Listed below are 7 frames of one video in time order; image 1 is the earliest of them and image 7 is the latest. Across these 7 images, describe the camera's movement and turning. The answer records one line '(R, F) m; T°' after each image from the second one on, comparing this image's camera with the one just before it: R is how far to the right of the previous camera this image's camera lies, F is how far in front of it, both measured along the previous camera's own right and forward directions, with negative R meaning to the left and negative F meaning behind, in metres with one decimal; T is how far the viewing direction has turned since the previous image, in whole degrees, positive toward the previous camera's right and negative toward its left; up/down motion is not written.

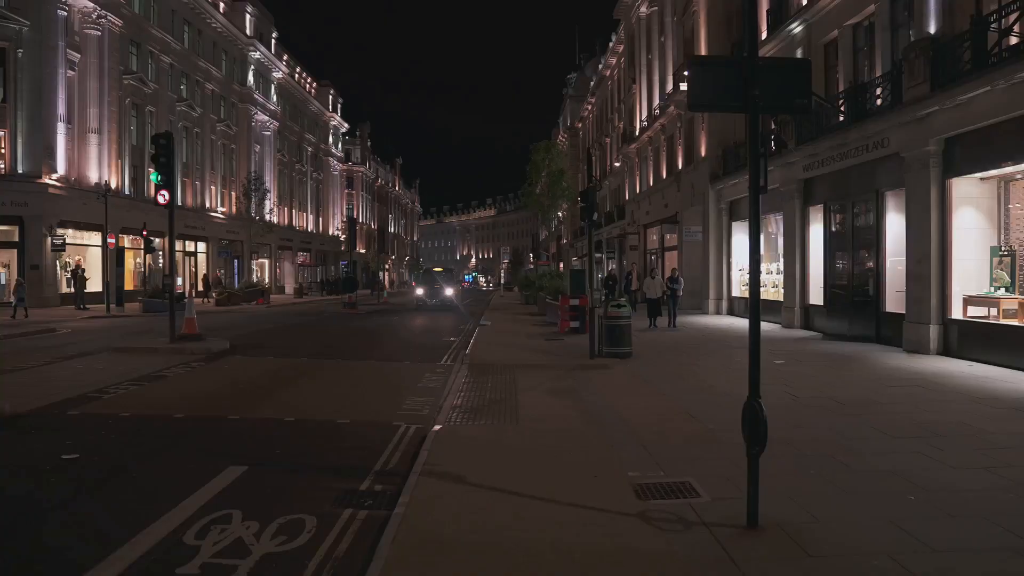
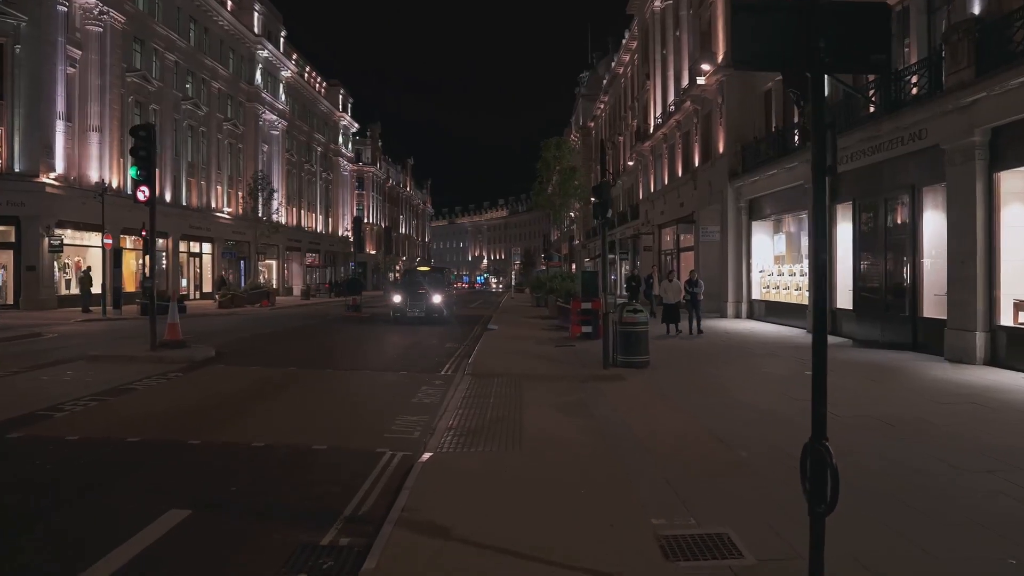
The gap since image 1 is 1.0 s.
(+0.1, +1.0) m; -1°
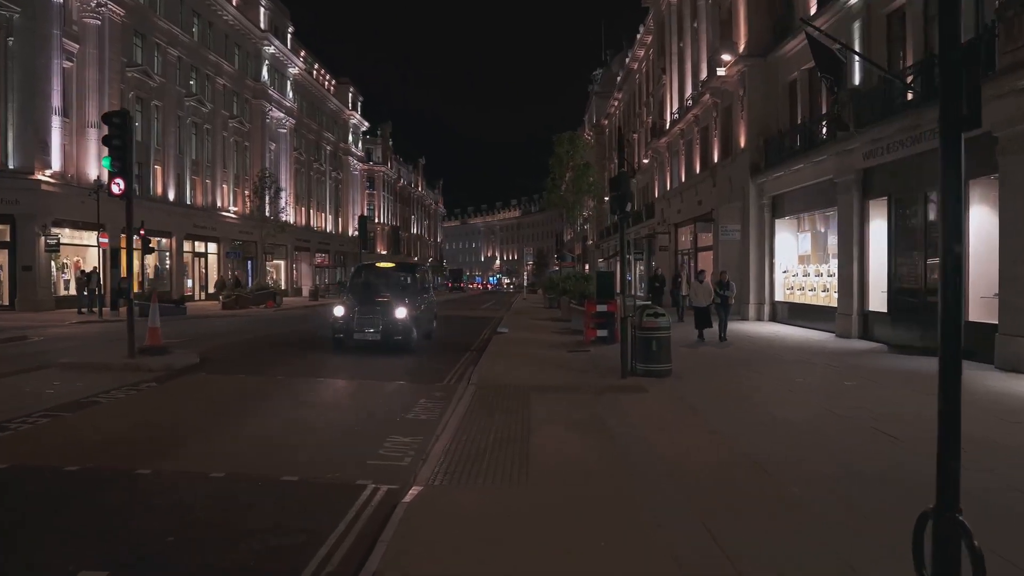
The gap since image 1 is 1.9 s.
(+0.1, +1.1) m; -1°
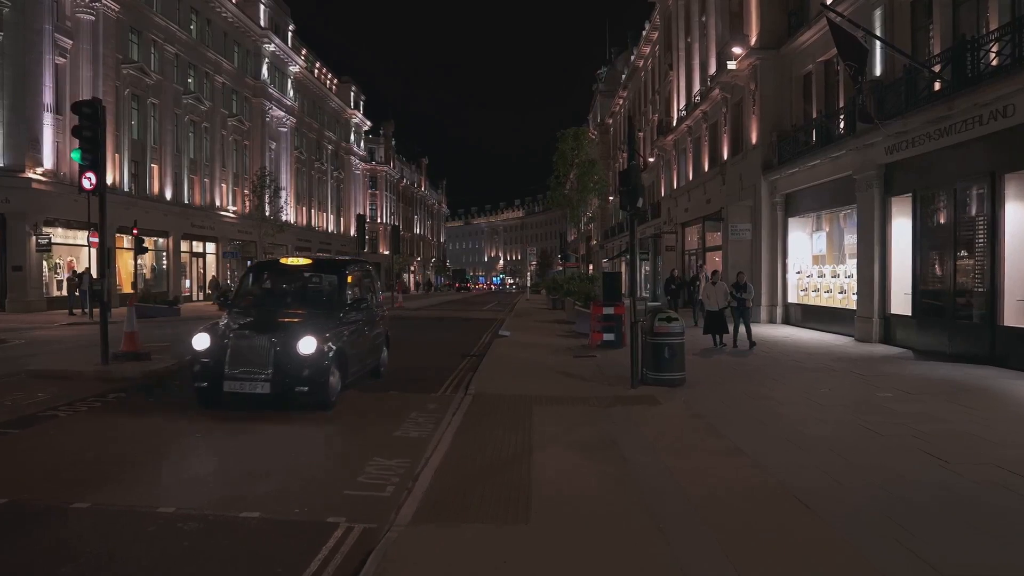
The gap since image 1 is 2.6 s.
(0.0, +0.8) m; 0°
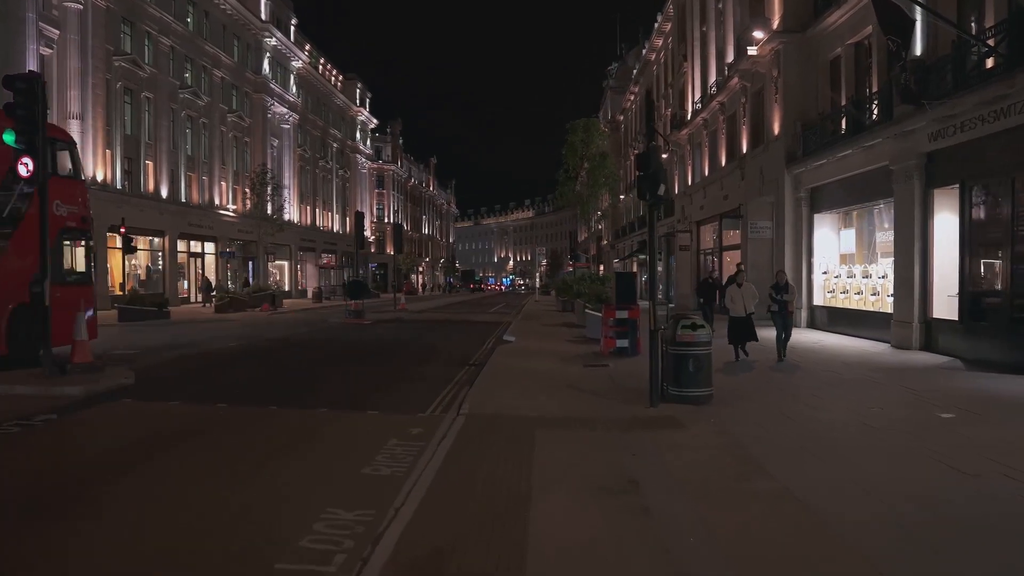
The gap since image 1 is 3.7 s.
(+0.1, +1.4) m; -1°
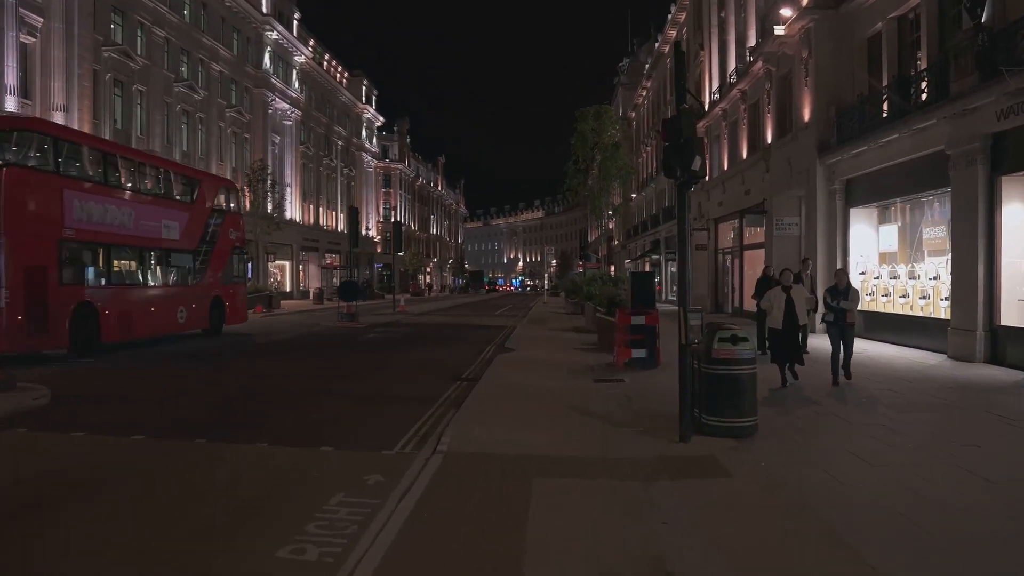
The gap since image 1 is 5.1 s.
(+0.2, +1.8) m; -1°
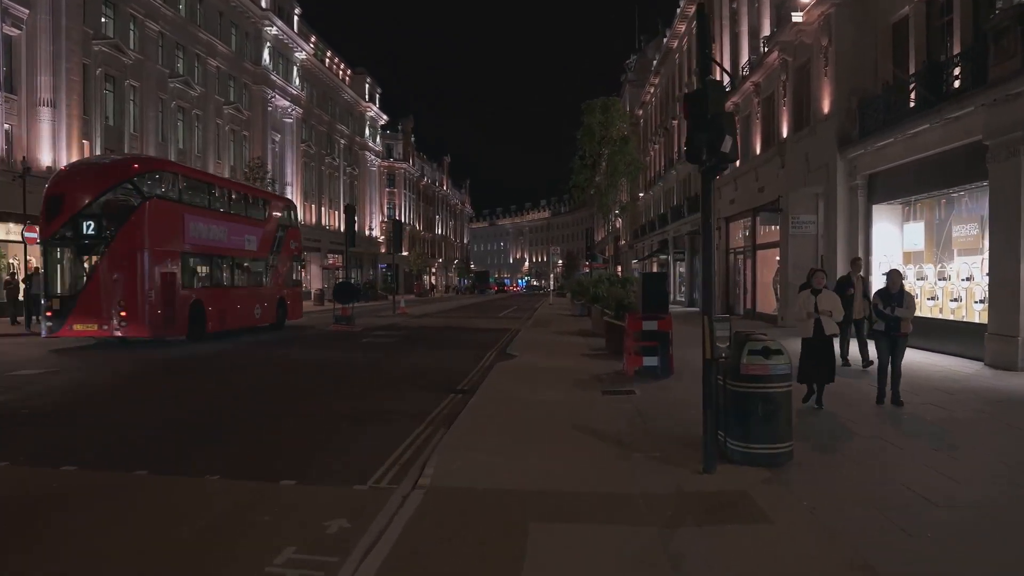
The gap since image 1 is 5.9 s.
(+0.1, +1.0) m; -1°
